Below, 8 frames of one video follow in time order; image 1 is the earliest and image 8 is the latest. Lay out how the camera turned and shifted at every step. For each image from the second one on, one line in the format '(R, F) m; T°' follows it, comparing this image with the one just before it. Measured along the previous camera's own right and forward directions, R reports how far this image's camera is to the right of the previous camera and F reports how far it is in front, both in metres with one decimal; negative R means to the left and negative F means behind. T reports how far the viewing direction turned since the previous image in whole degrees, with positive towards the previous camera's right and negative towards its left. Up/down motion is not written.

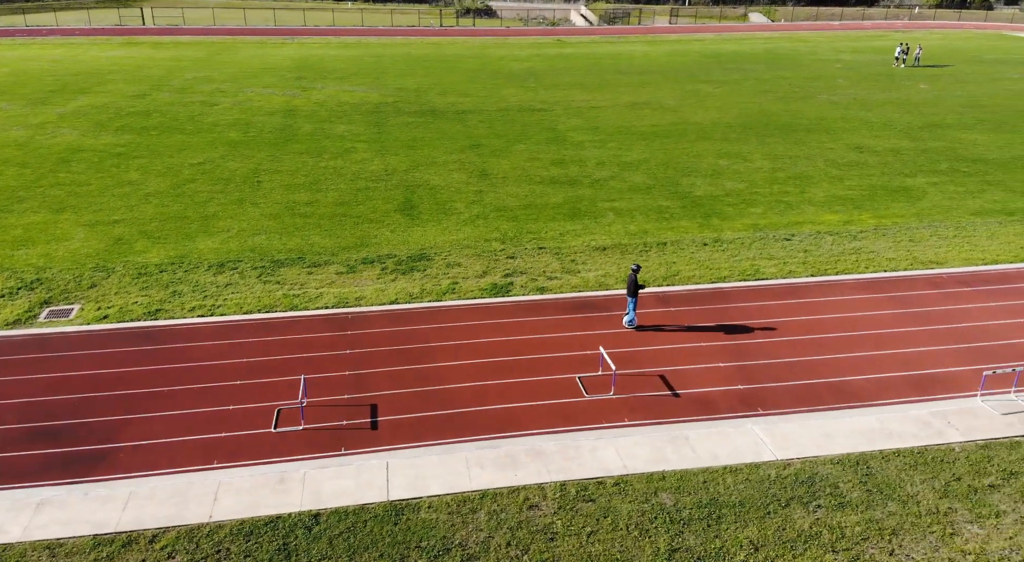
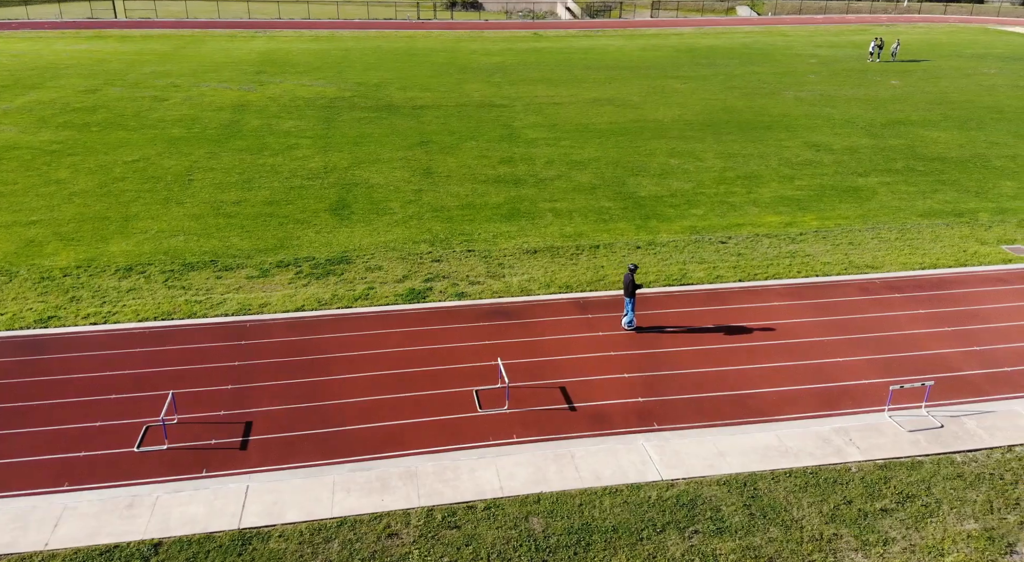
(+1.6, +0.5) m; 0°
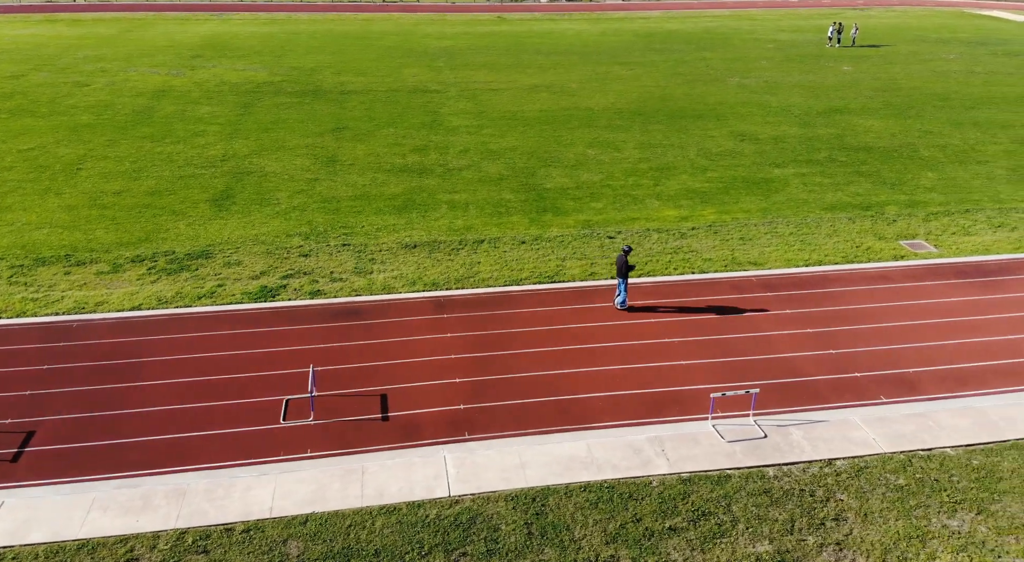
(+2.7, +0.6) m; 0°
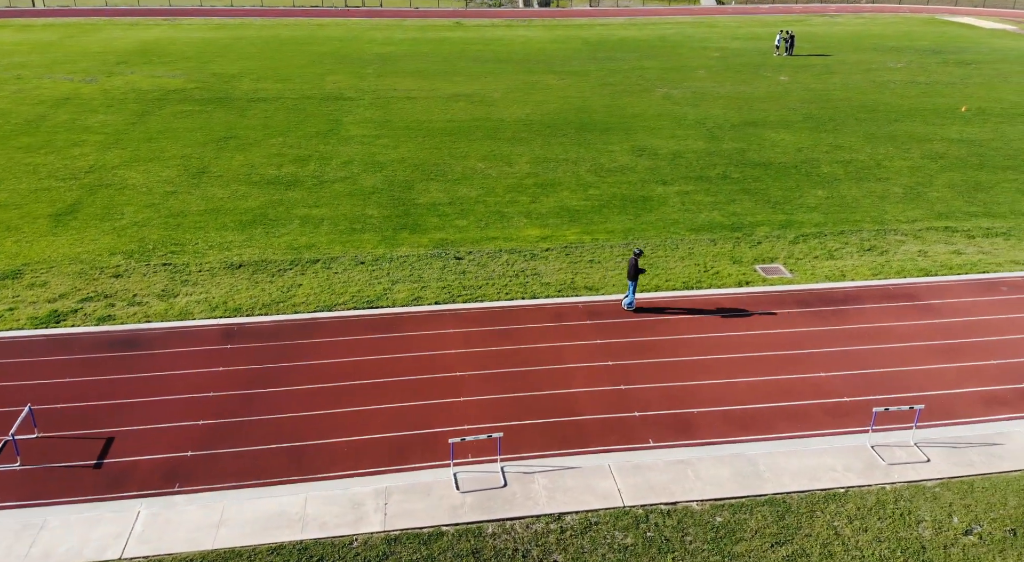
(+3.6, +0.8) m; -1°
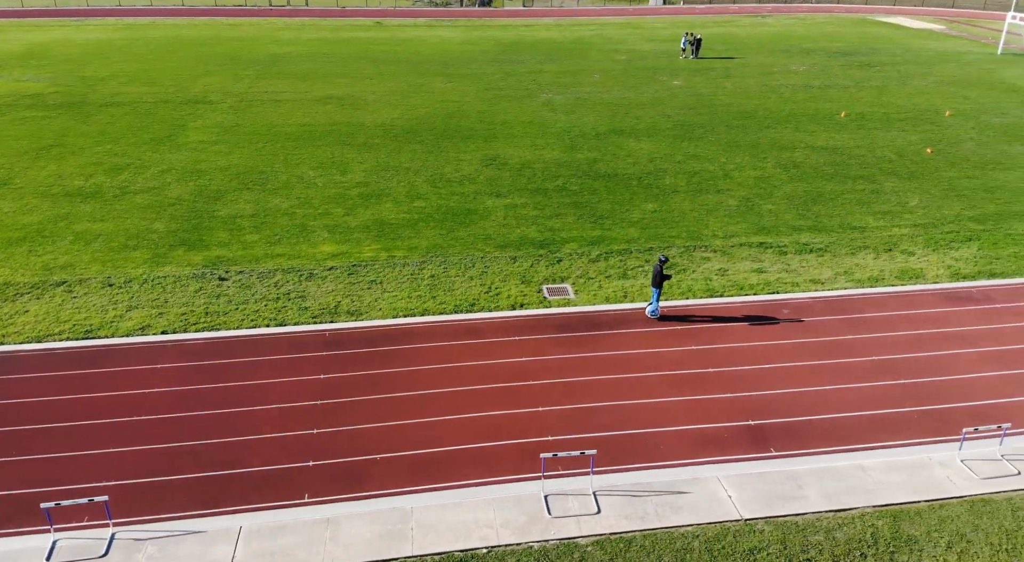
(+4.2, +0.9) m; +1°
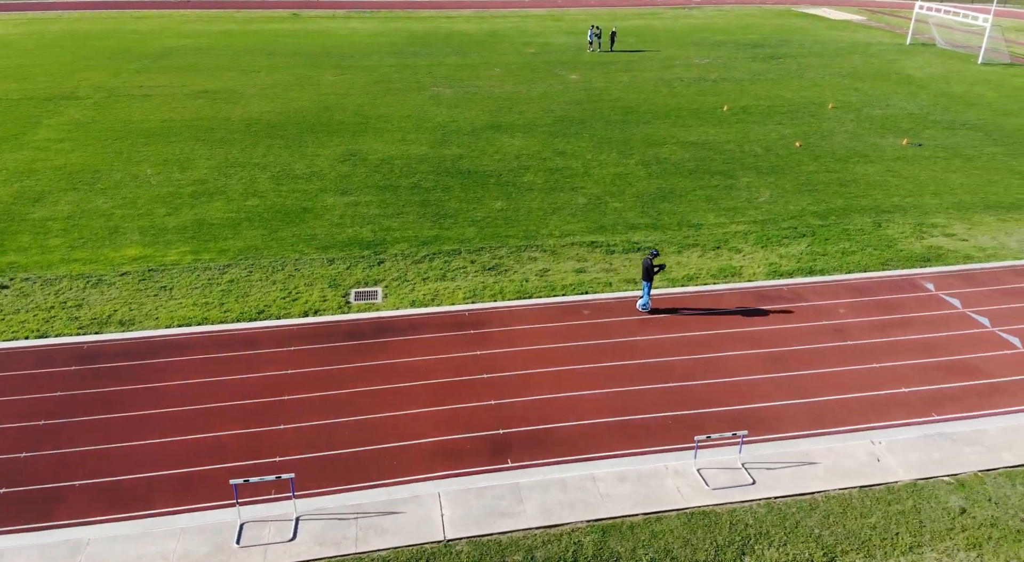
(+3.2, +0.4) m; +2°
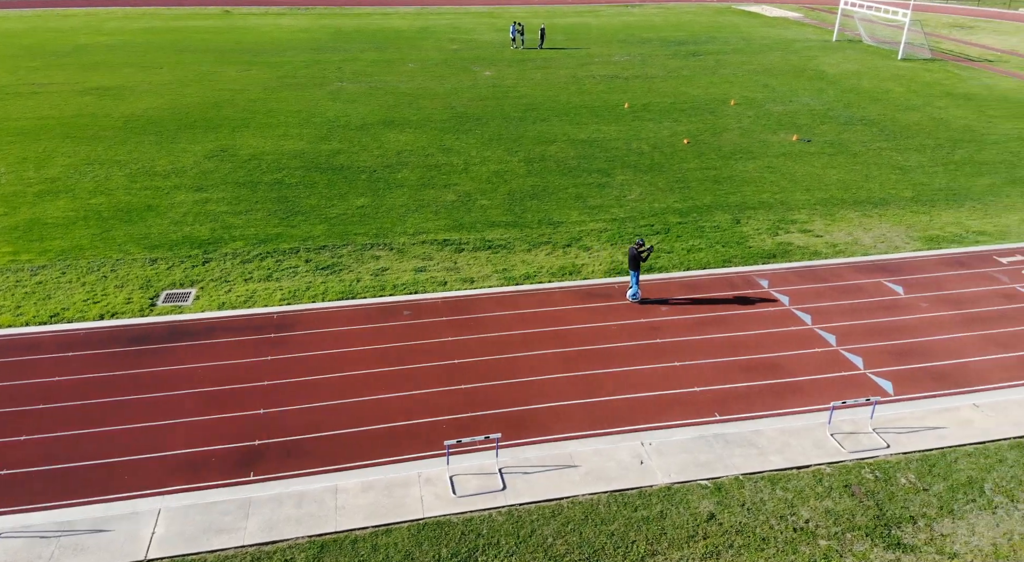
(+3.0, +0.4) m; +1°
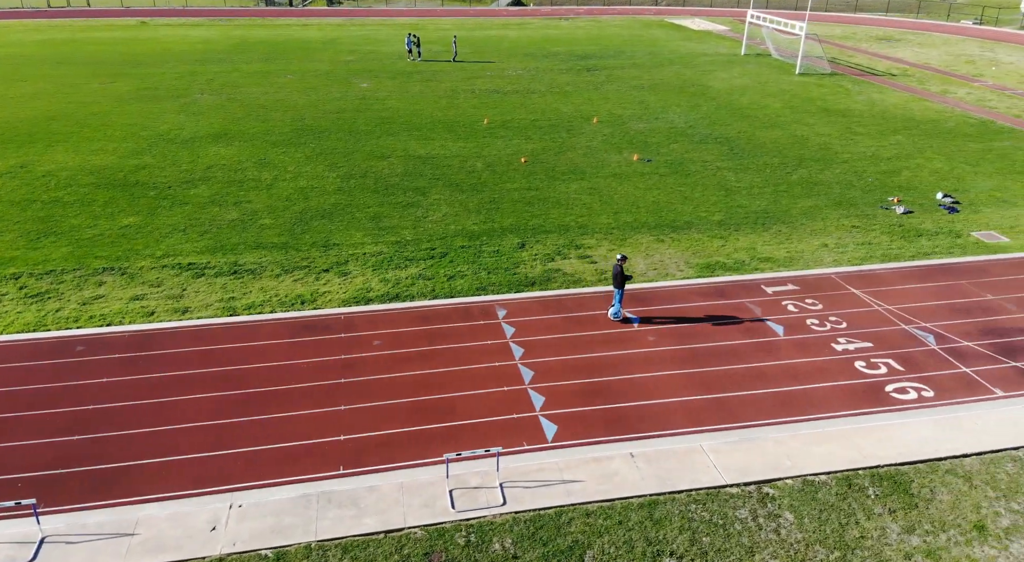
(+5.0, +0.9) m; 0°
